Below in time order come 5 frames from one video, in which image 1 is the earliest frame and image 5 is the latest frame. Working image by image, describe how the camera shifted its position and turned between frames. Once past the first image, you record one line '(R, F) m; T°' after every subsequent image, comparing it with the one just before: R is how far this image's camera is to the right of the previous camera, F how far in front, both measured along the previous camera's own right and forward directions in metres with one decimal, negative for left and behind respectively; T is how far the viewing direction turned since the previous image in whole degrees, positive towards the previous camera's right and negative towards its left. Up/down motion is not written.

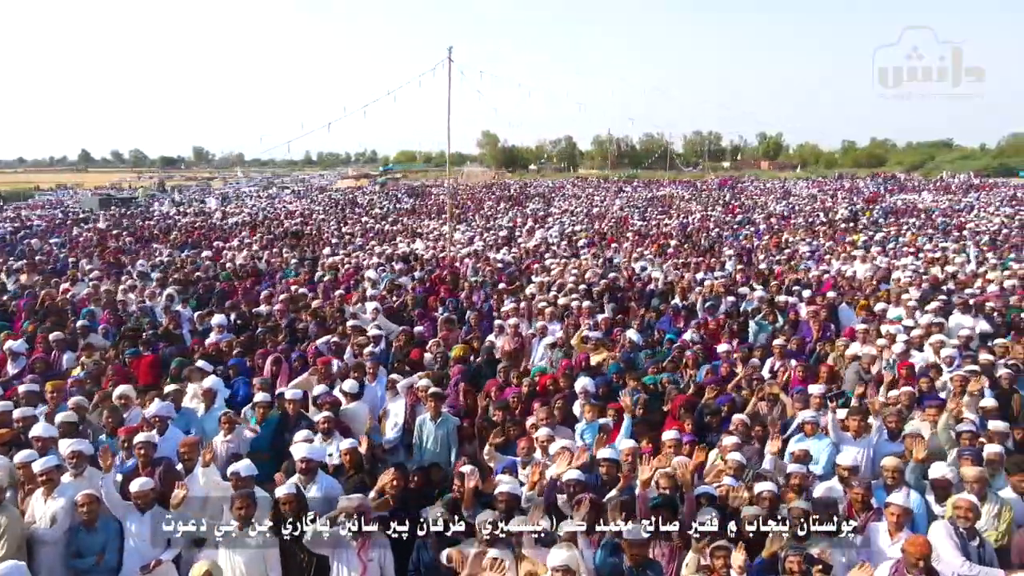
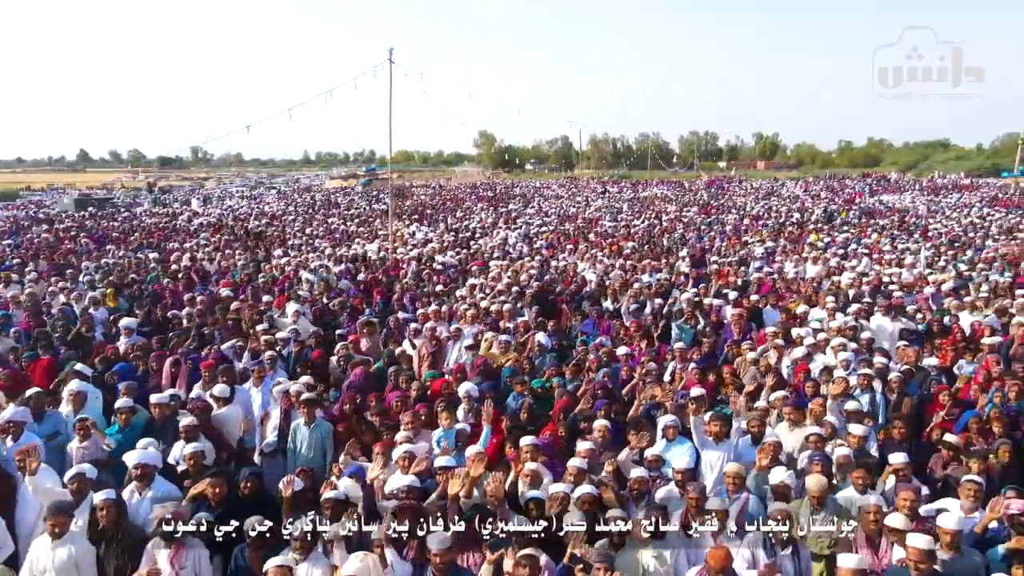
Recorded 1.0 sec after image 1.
(+0.9, 0.0) m; 0°
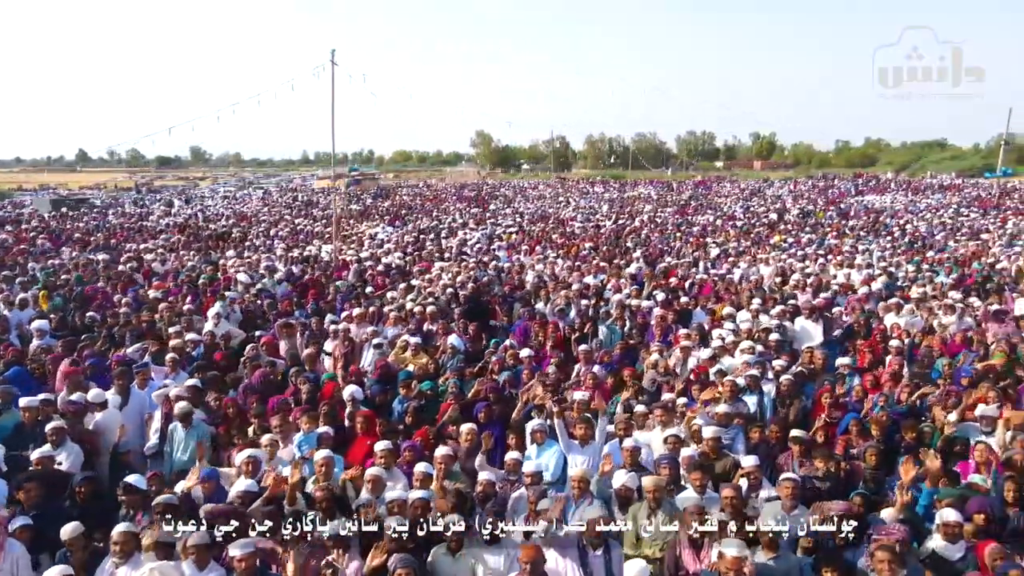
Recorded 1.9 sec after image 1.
(+0.9, 0.0) m; 0°
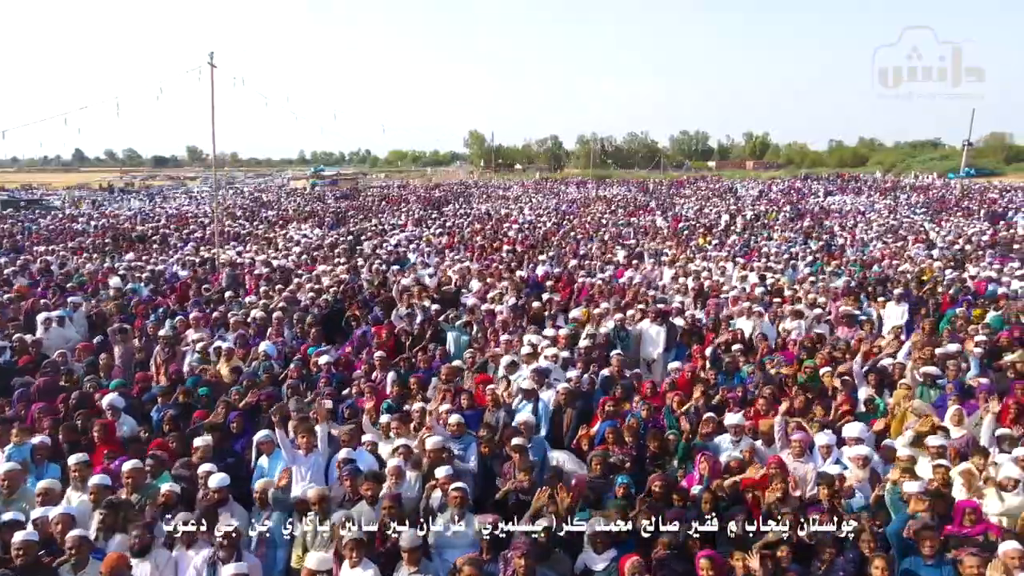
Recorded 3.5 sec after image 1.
(+1.8, 0.0) m; 0°
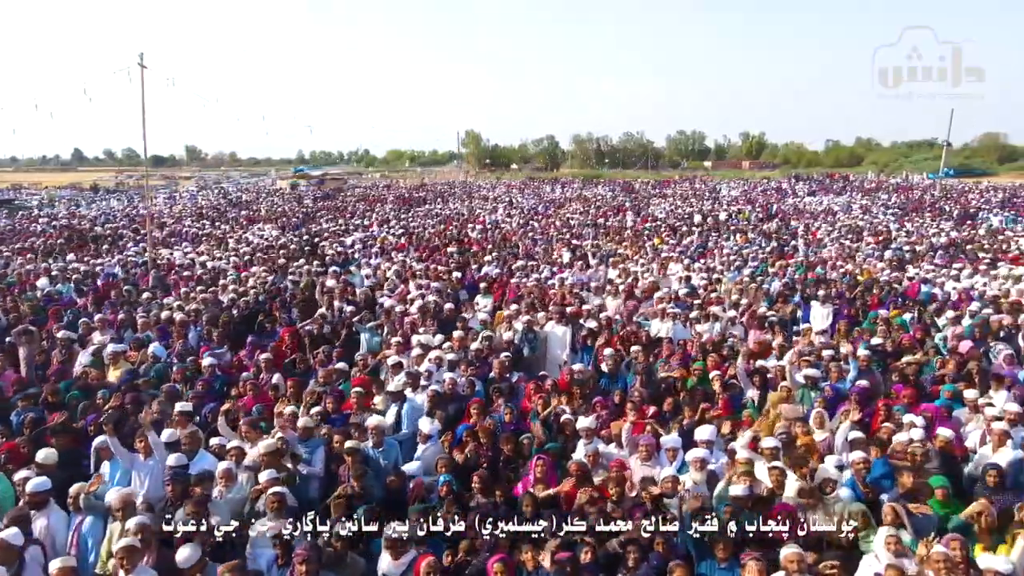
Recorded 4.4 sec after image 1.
(+1.0, 0.0) m; 0°
